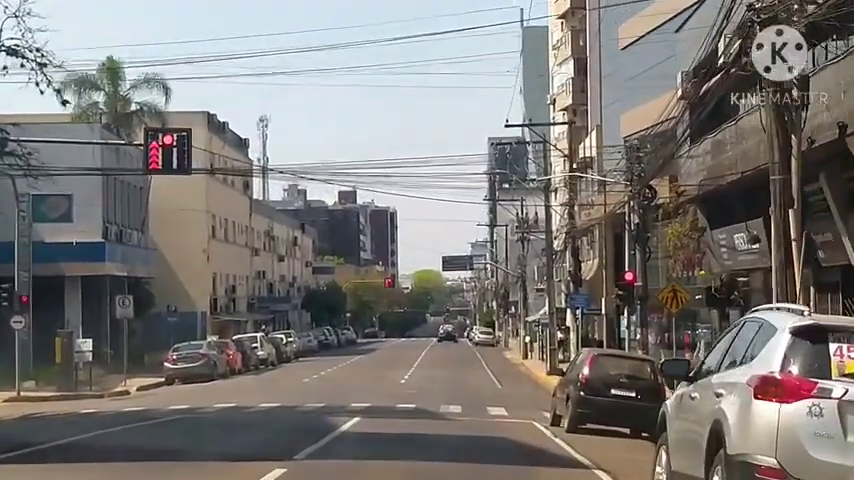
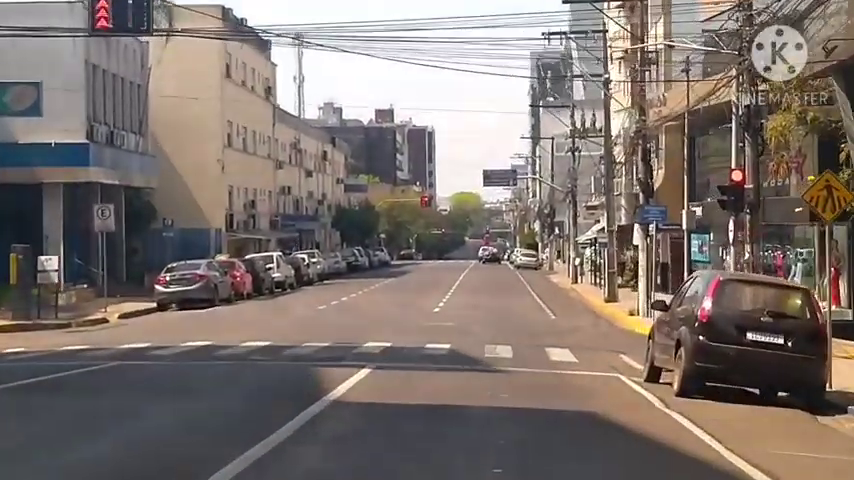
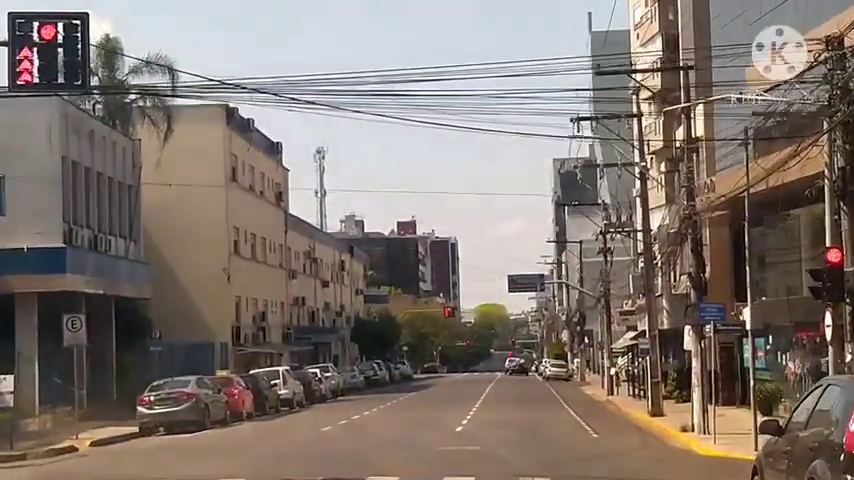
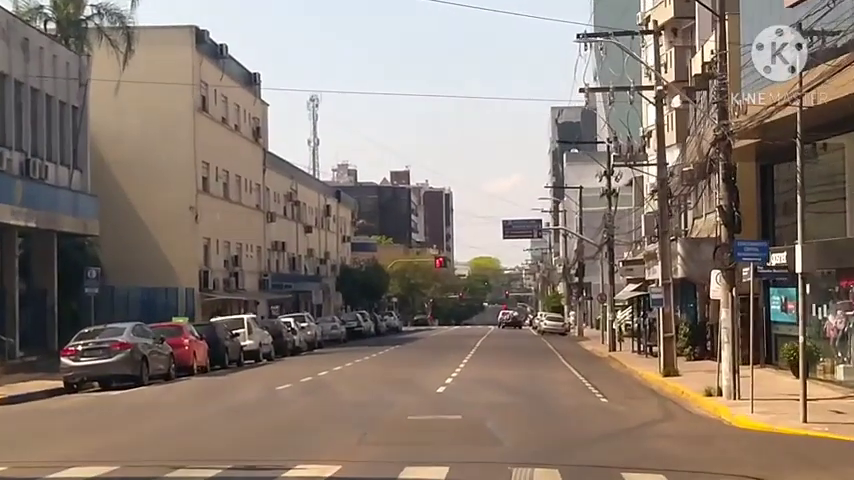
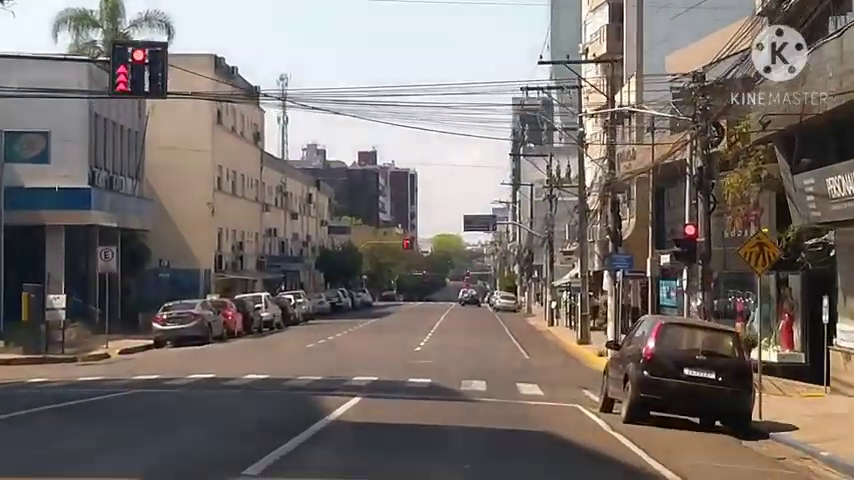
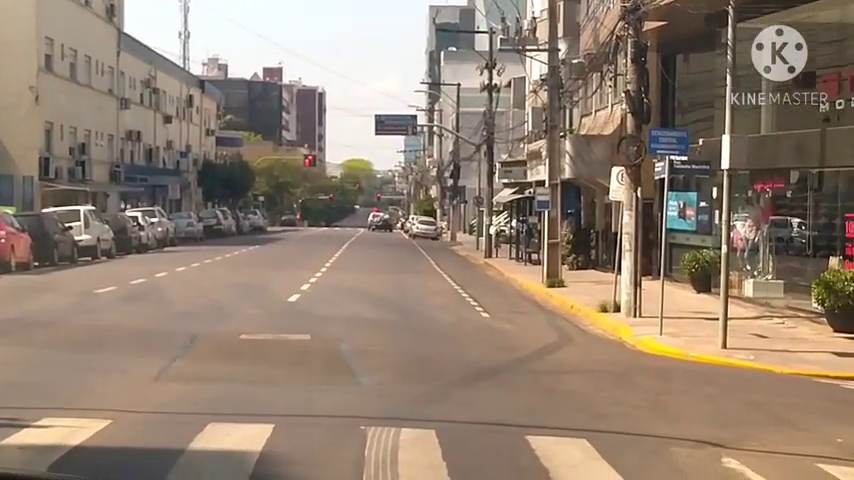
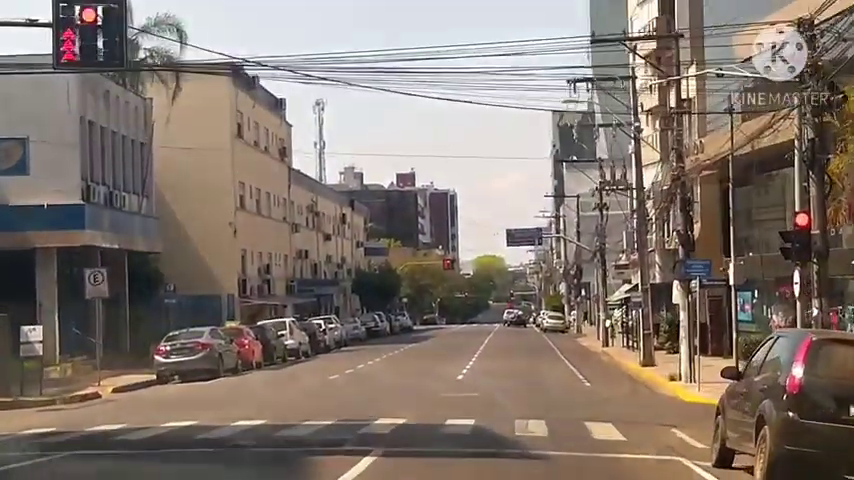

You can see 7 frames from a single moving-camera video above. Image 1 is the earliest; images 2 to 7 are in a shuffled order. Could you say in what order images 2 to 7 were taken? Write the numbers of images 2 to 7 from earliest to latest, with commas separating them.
5, 2, 7, 3, 4, 6
